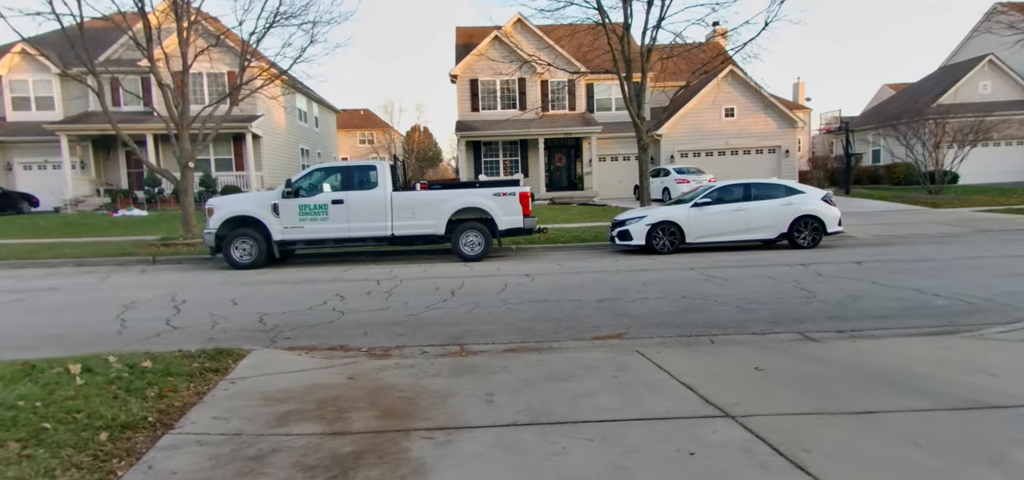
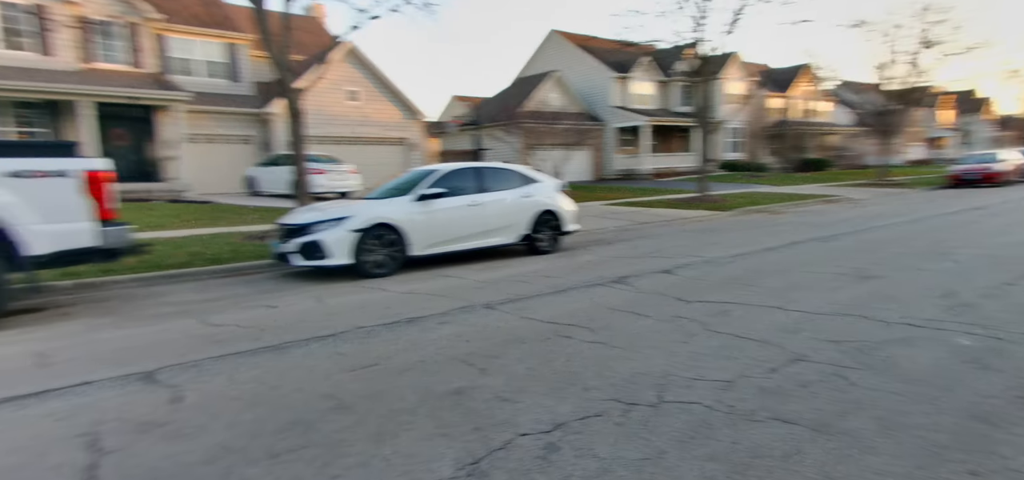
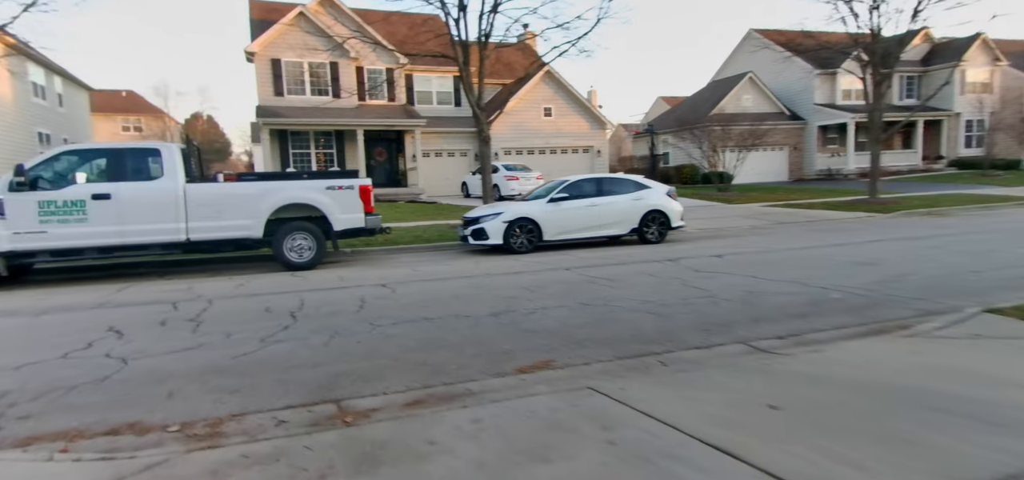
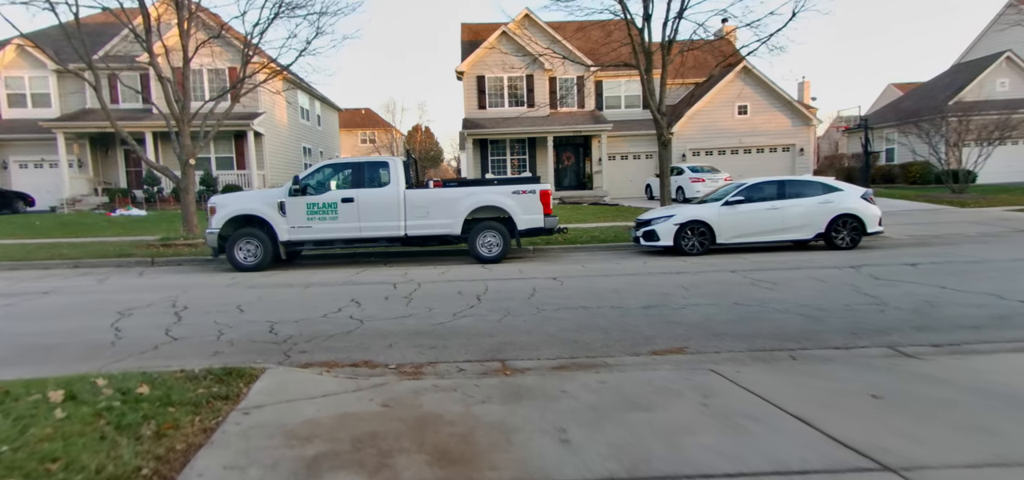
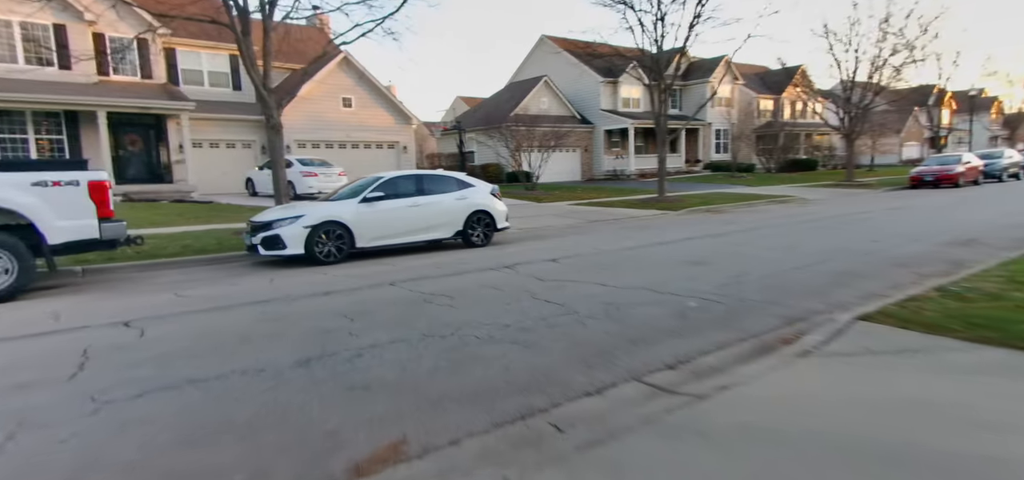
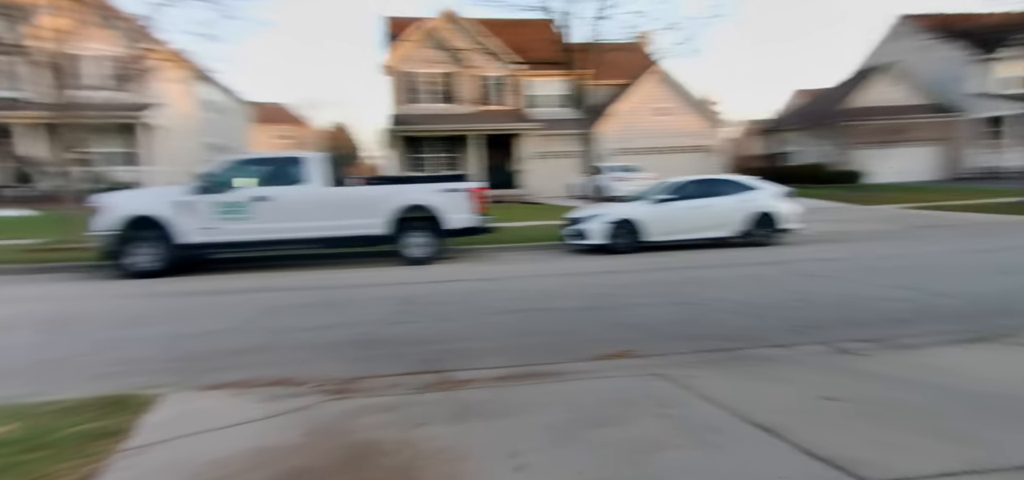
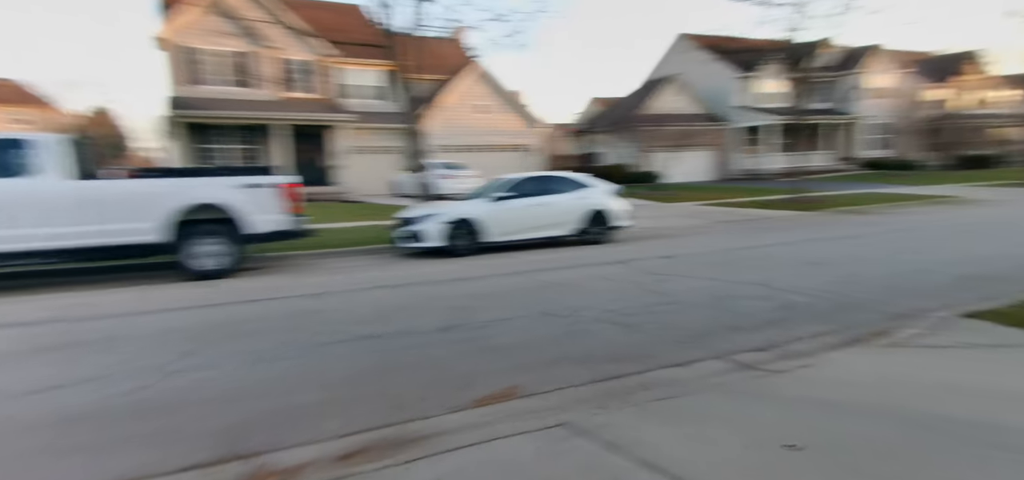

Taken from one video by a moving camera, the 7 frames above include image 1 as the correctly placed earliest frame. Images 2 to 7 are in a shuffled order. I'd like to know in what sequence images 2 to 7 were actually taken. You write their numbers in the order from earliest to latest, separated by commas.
4, 6, 3, 7, 5, 2
